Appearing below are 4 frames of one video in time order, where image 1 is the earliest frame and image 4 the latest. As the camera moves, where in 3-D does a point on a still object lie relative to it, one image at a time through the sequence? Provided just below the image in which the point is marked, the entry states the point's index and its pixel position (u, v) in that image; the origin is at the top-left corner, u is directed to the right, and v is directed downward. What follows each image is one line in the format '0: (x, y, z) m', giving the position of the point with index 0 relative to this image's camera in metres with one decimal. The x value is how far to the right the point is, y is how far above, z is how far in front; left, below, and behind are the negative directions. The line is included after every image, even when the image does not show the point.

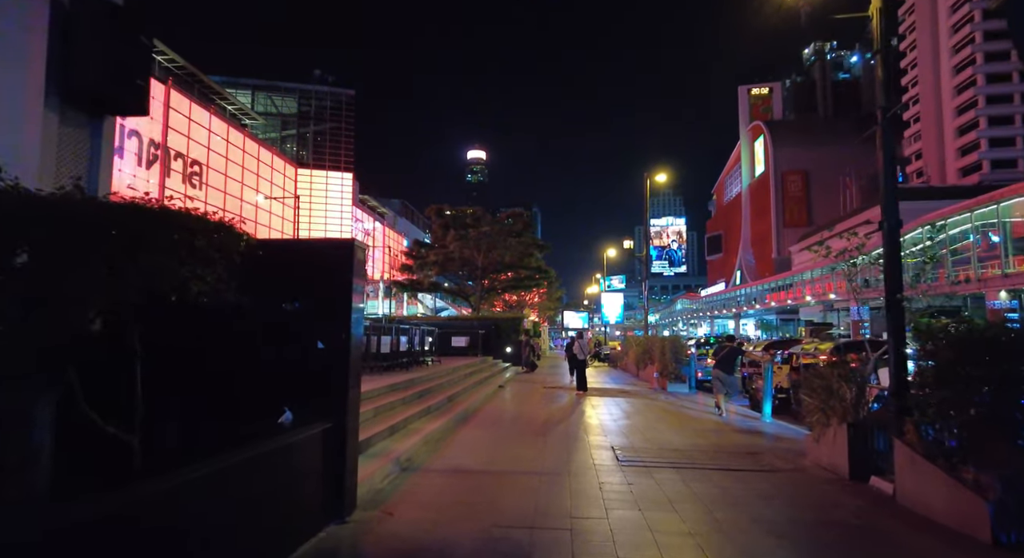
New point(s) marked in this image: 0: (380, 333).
0: (-3.6, -1.4, +16.3) m
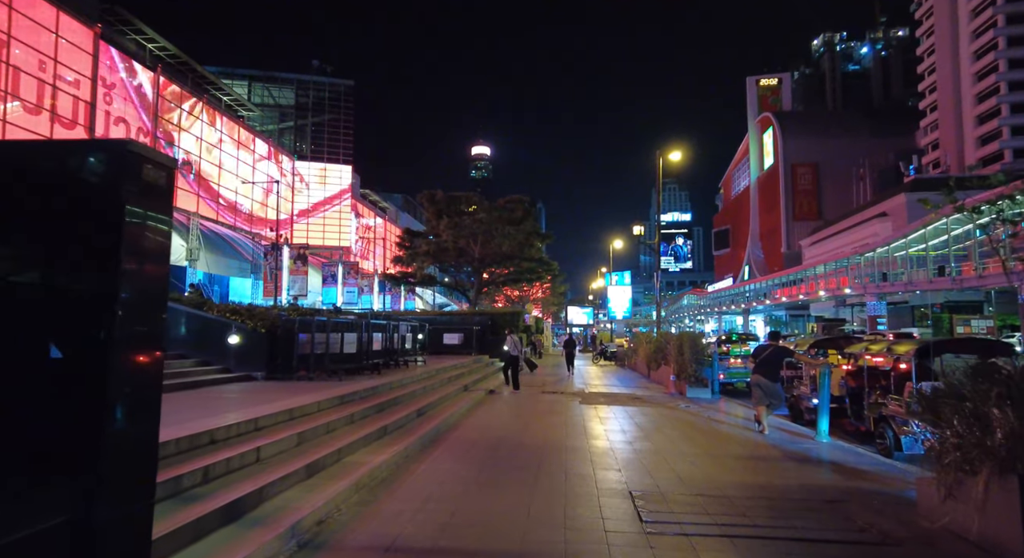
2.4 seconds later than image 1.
0: (-3.8, -1.1, +13.7) m
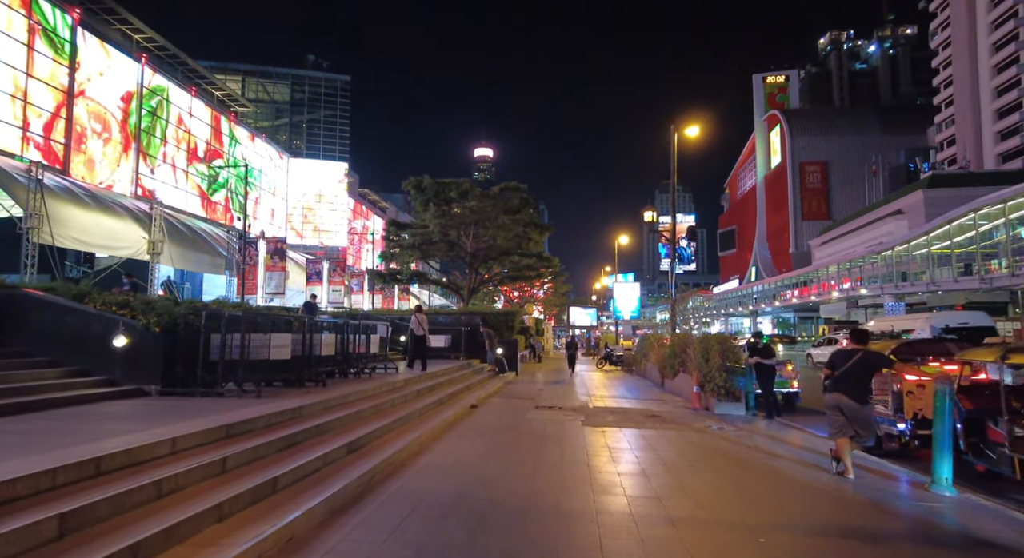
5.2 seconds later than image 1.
0: (-4.1, -0.8, +10.6) m
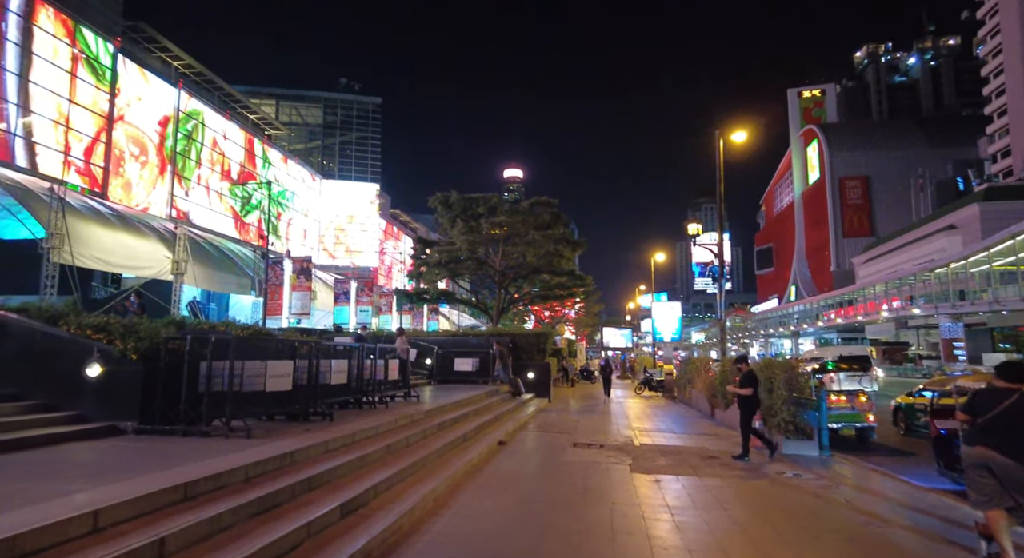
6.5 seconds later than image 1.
0: (-3.5, -1.1, +9.2) m
